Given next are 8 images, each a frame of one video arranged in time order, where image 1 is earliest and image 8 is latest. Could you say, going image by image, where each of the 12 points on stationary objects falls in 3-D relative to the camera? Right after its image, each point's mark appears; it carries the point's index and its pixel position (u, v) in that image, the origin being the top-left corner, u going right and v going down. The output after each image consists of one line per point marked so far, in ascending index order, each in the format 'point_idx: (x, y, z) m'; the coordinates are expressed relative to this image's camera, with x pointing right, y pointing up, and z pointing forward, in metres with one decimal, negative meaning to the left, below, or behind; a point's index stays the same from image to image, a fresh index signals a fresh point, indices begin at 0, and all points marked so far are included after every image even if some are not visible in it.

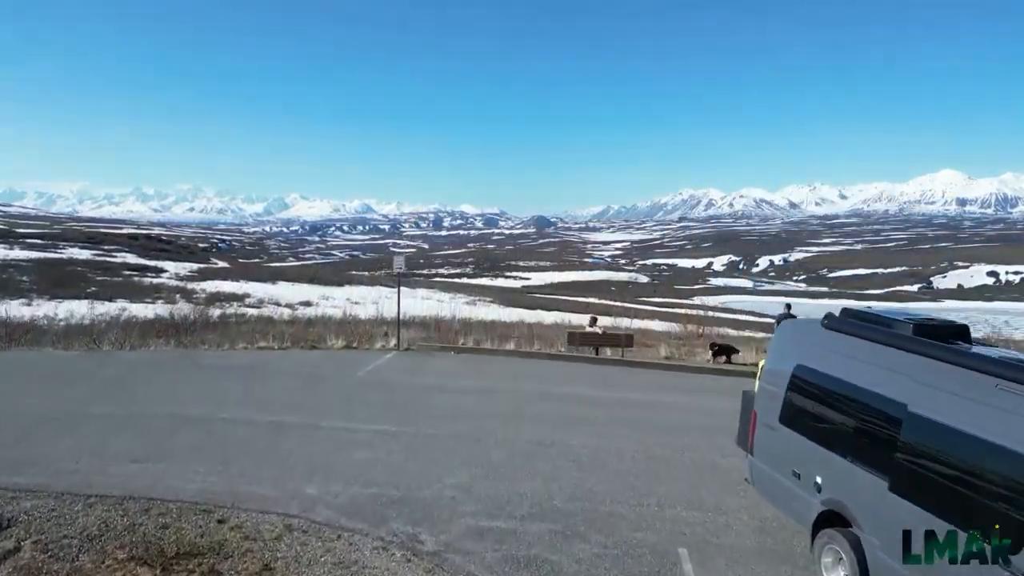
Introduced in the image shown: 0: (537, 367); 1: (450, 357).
0: (+0.3, -1.0, +8.4) m
1: (-0.8, -0.9, +8.9) m
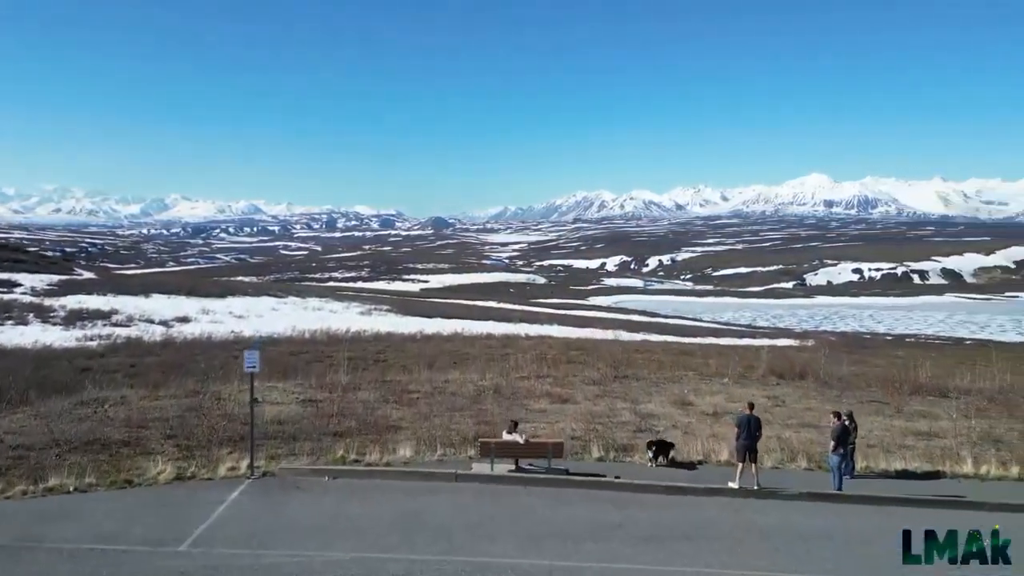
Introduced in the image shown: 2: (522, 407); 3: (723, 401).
0: (-0.7, -1.9, +6.3) m
1: (-1.8, -1.9, +6.6) m
2: (+0.2, -2.2, +13.3) m
3: (+4.3, -2.2, +14.2) m
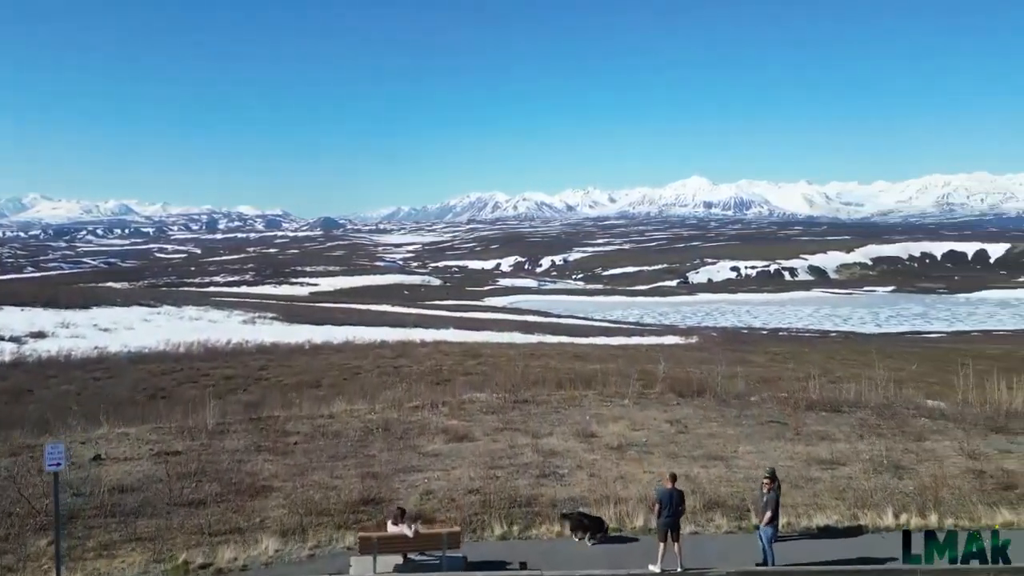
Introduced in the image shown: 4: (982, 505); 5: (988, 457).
0: (-1.5, -2.4, +5.1) m
1: (-2.6, -2.4, +5.2) m
2: (-1.7, -2.8, +12.1) m
3: (+2.2, -2.7, +13.5) m
4: (+6.0, -2.8, +9.0) m
5: (+7.9, -2.8, +11.7) m
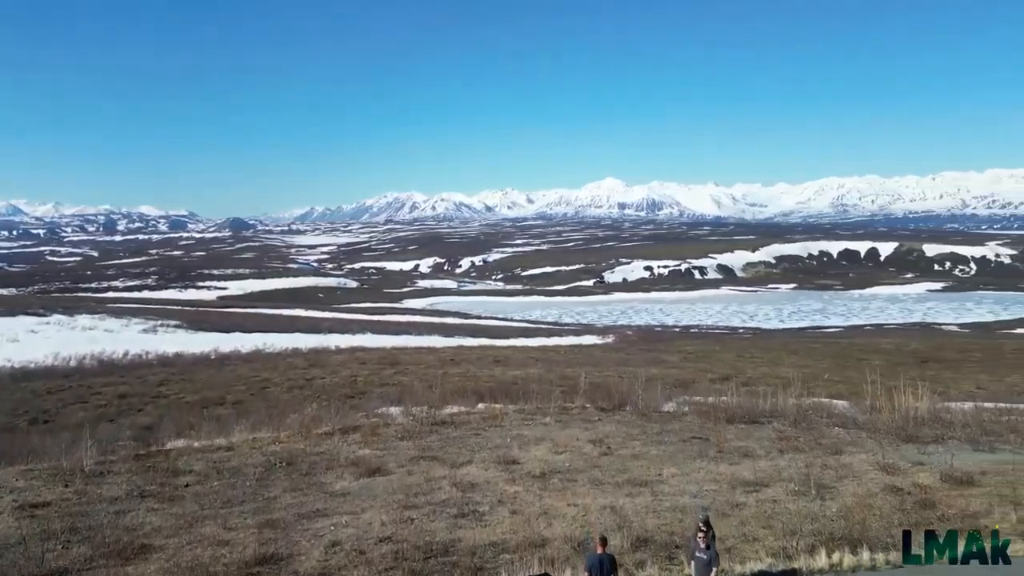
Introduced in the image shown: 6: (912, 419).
0: (-2.0, -2.8, +4.2) m
1: (-3.1, -2.8, +4.1) m
2: (-3.0, -3.1, +11.1) m
3: (+0.7, -3.0, +13.0) m
4: (+5.0, -3.1, +8.9) m
5: (+6.5, -3.1, +11.8) m
6: (+9.5, -3.2, +16.8) m
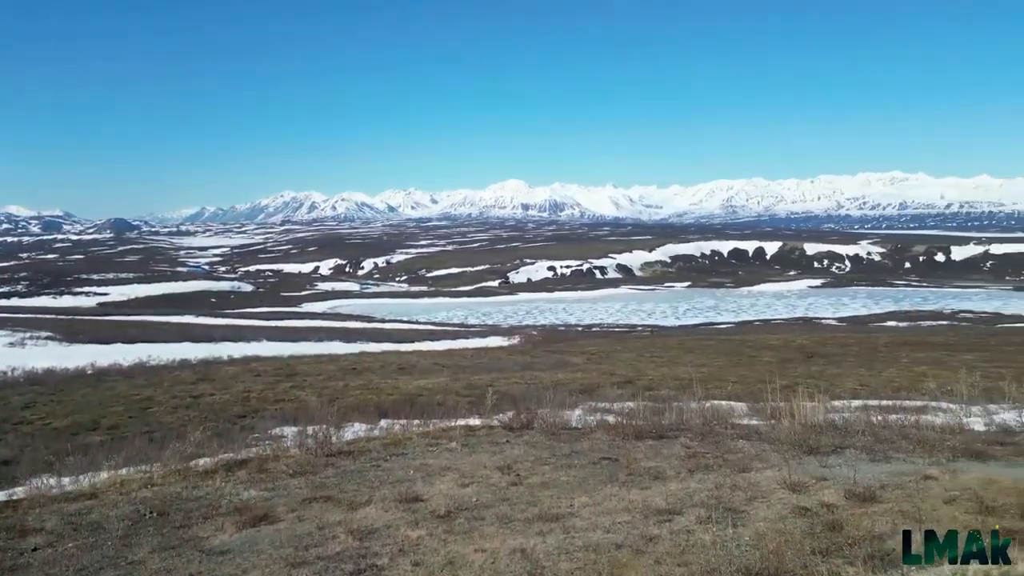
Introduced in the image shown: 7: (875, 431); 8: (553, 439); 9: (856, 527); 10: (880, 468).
0: (-2.5, -3.2, +3.1) m
1: (-3.6, -3.2, +2.9) m
2: (-4.4, -3.6, +9.8) m
3: (-1.0, -3.4, +12.2) m
4: (+3.8, -3.4, +8.8) m
5: (+4.9, -3.4, +11.8) m
6: (+7.3, -3.4, +17.2) m
7: (+8.8, -3.5, +16.9) m
8: (+0.9, -3.4, +15.8) m
9: (+4.9, -3.4, +10.0) m
10: (+6.8, -3.4, +13.1) m
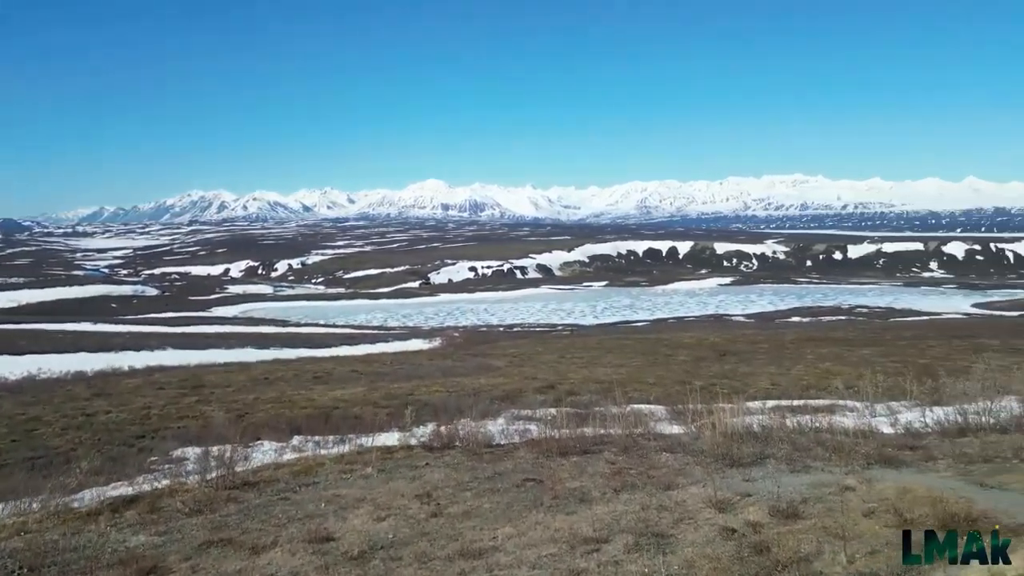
0: (-2.7, -3.5, +2.2) m
1: (-3.8, -3.5, +1.9) m
2: (-5.4, -3.9, +8.6) m
3: (-2.3, -3.7, +11.4) m
4: (+2.9, -3.7, +8.5) m
5: (+3.6, -3.6, +11.6) m
6: (+5.3, -3.6, +17.3) m
7: (+6.9, -3.7, +17.2) m
8: (-0.8, -3.7, +15.2) m
9: (+3.8, -3.7, +9.9) m
10: (+5.4, -3.6, +13.2) m
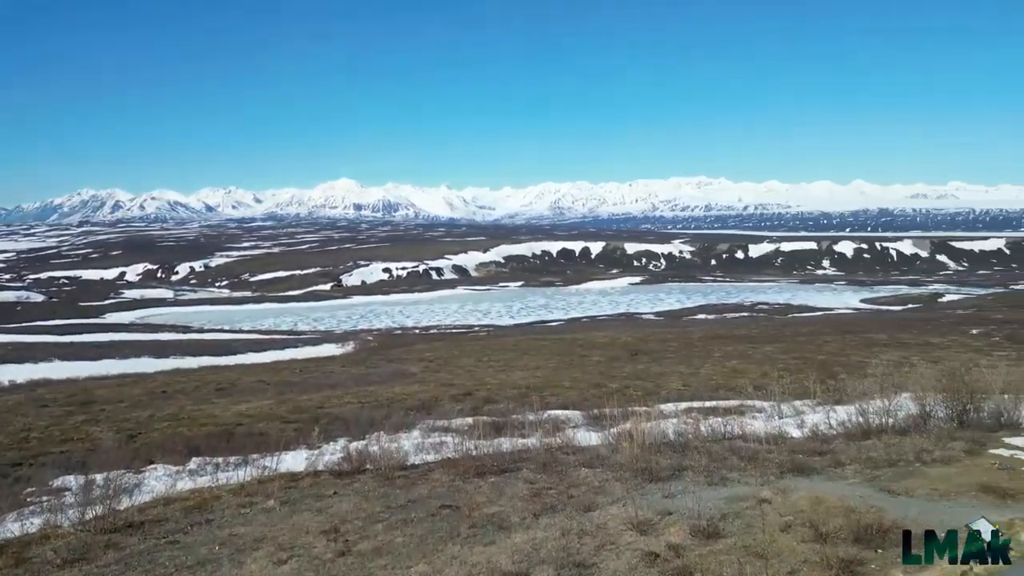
0: (-2.9, -3.9, +1.2) m
1: (-4.0, -3.9, +0.8) m
2: (-6.3, -4.3, +7.3) m
3: (-3.6, -4.1, +10.4) m
4: (+1.9, -3.9, +8.2) m
5: (+2.3, -3.9, +11.4) m
6: (+3.3, -3.9, +17.1) m
7: (+4.8, -3.9, +17.2) m
8: (-2.6, -4.0, +14.4) m
9: (+2.6, -3.9, +9.7) m
10: (+3.8, -3.8, +13.1) m
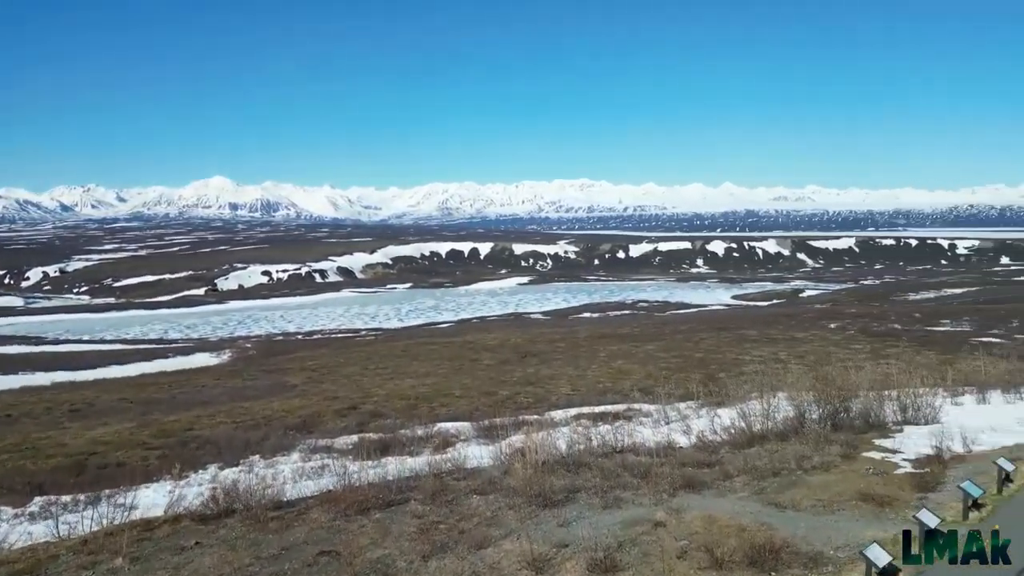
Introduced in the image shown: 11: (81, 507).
0: (-3.0, -4.3, -0.1) m
1: (-3.9, -4.3, -0.7) m
2: (-7.3, -4.7, +5.4) m
3: (-5.0, -4.5, +8.9) m
4: (+0.7, -4.3, +7.6) m
5: (+0.6, -4.2, +10.8) m
6: (+0.7, -4.2, +16.6) m
7: (+2.2, -4.2, +17.0) m
8: (-4.7, -4.4, +13.0) m
9: (+1.2, -4.2, +9.1) m
10: (+1.8, -4.2, +12.7) m
11: (-11.8, -6.1, +19.3) m
